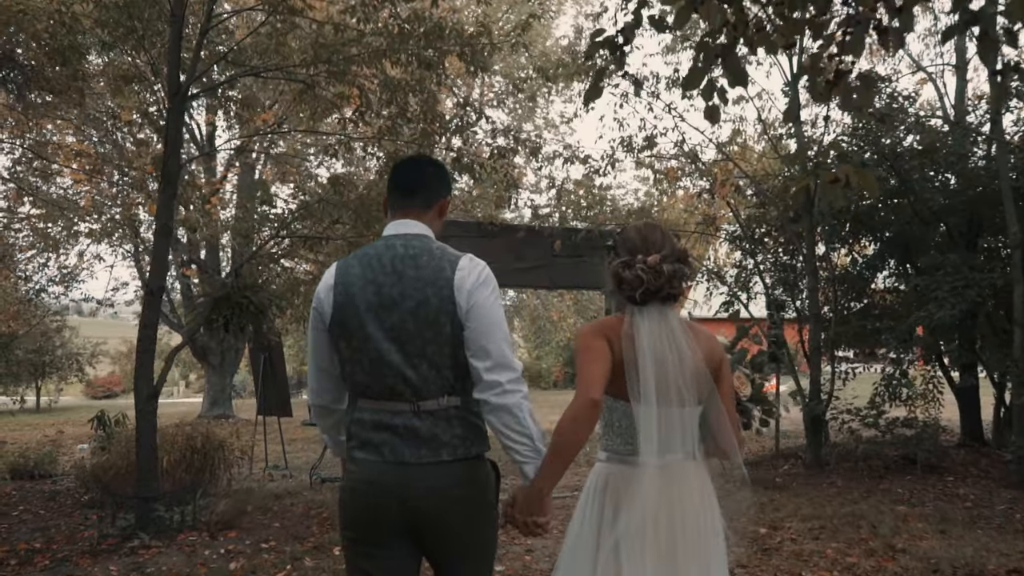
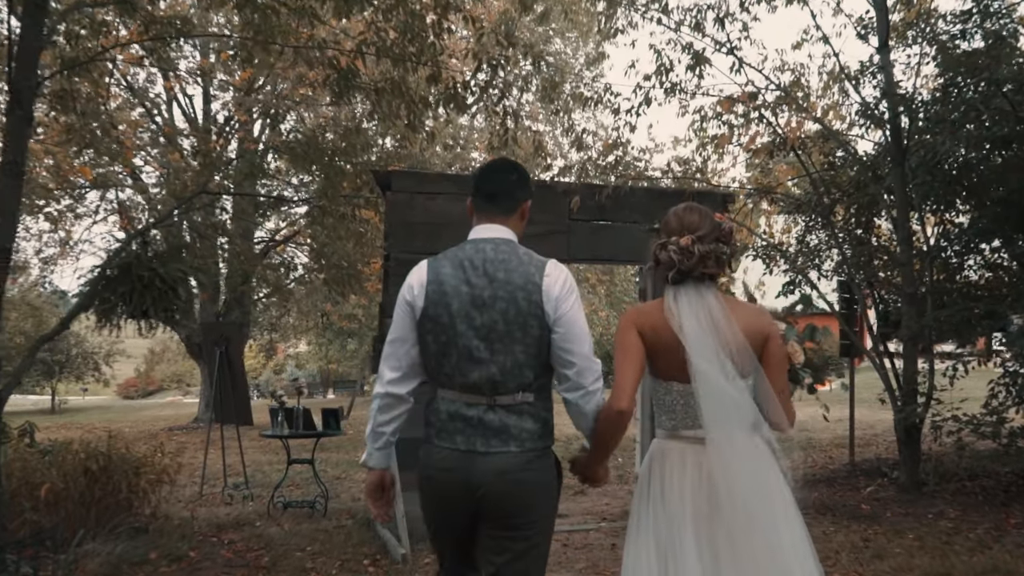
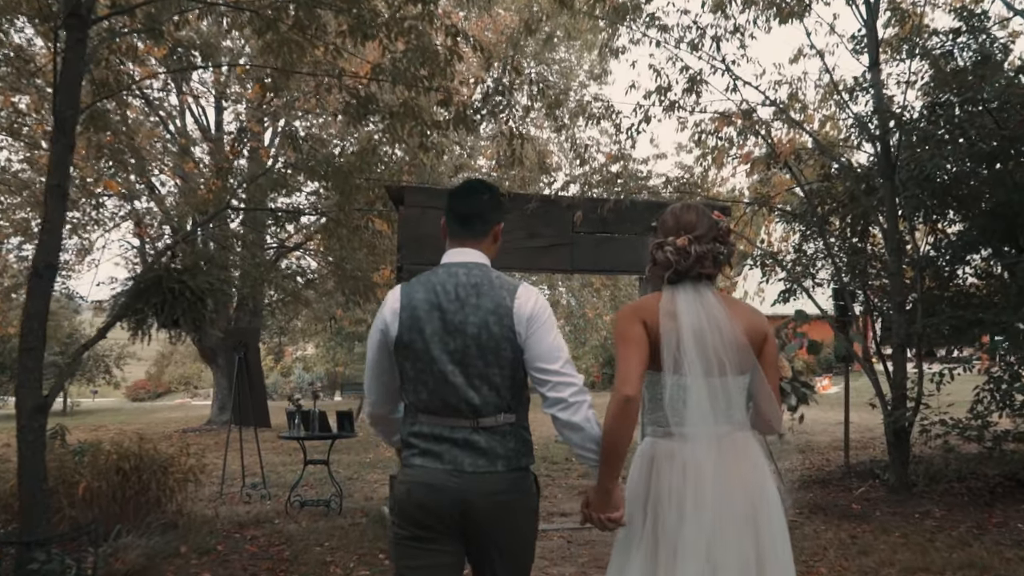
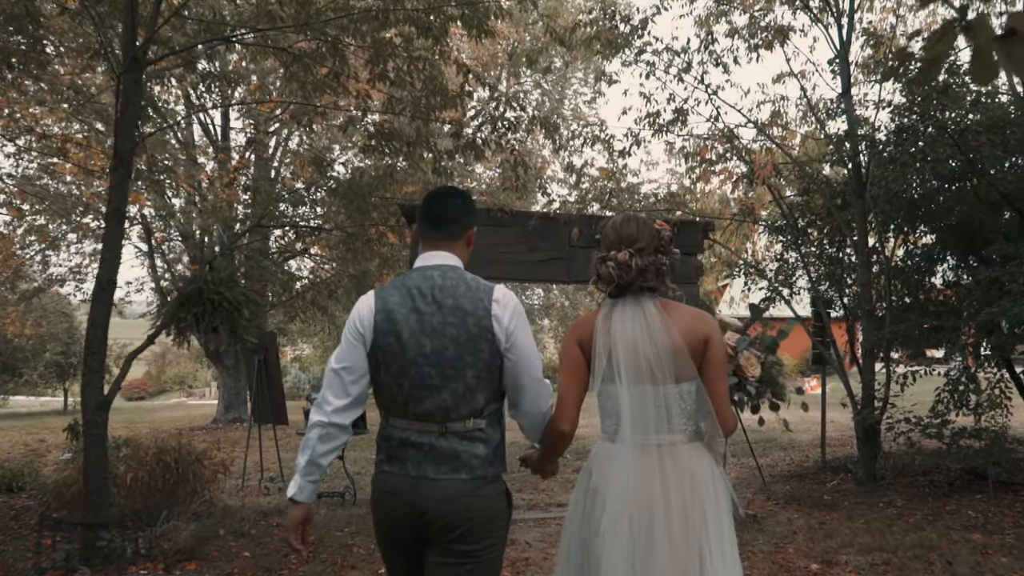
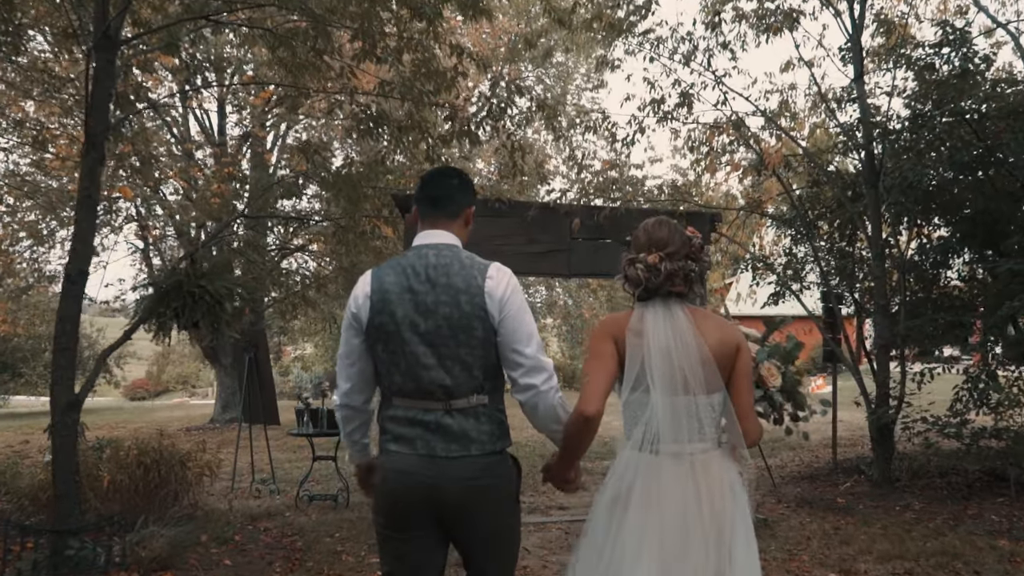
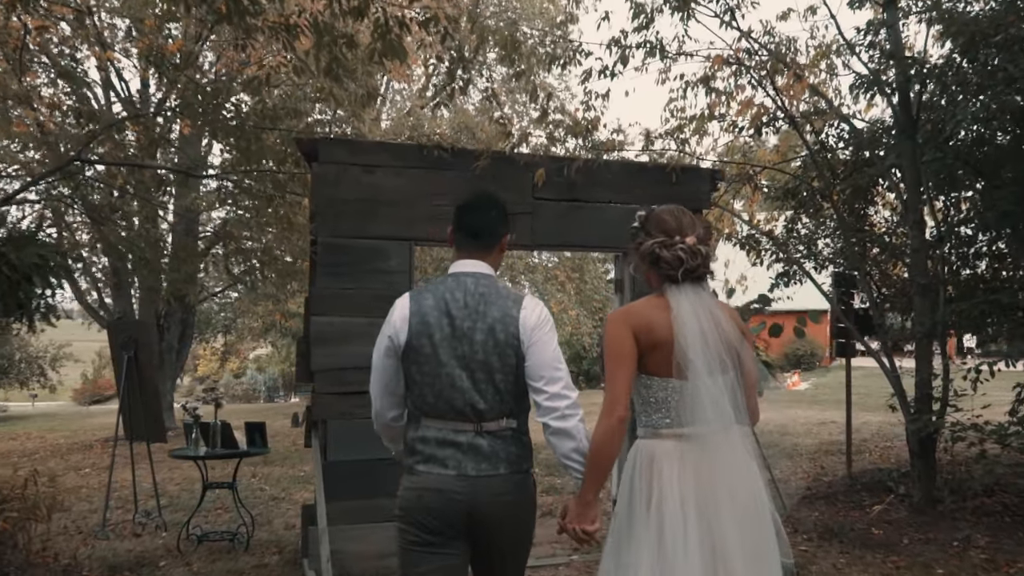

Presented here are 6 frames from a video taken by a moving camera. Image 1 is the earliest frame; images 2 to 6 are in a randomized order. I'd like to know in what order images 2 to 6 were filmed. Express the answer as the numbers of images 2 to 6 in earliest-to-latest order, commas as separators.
4, 5, 3, 2, 6
